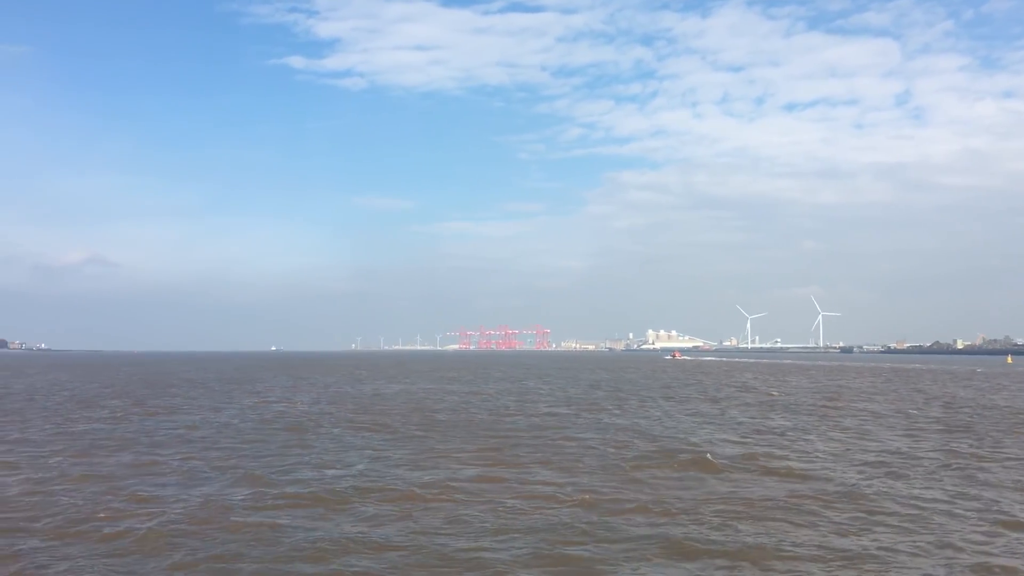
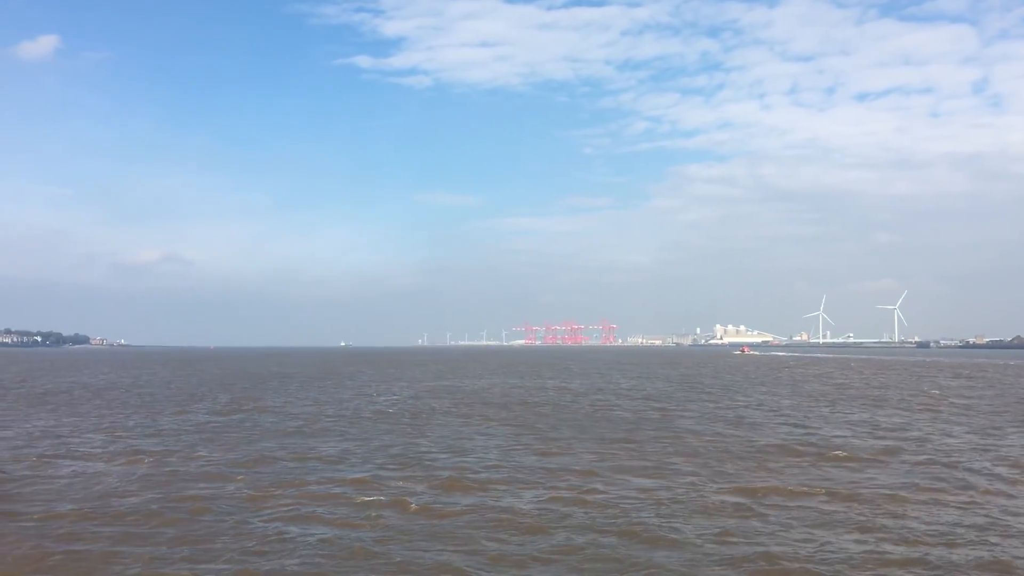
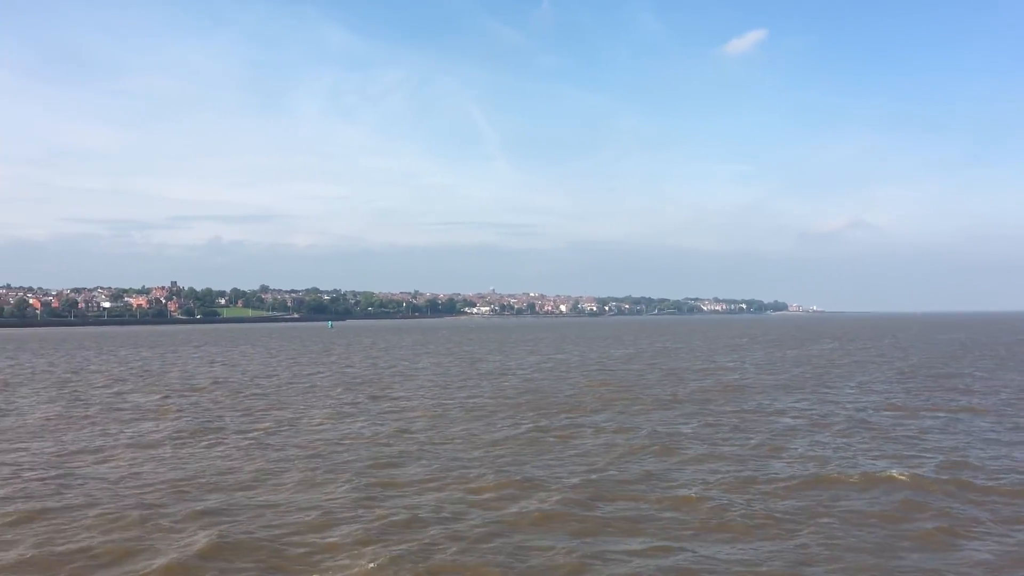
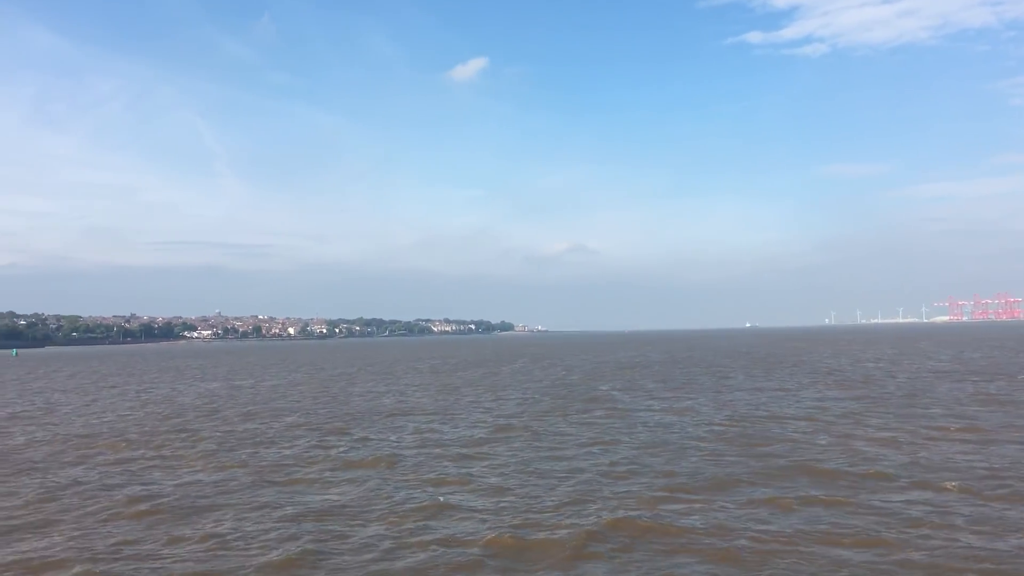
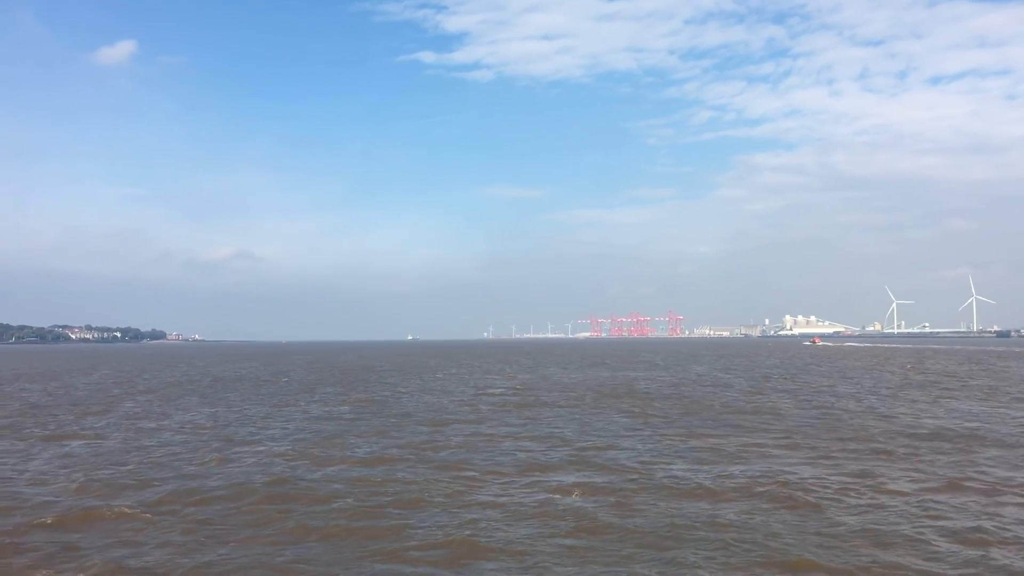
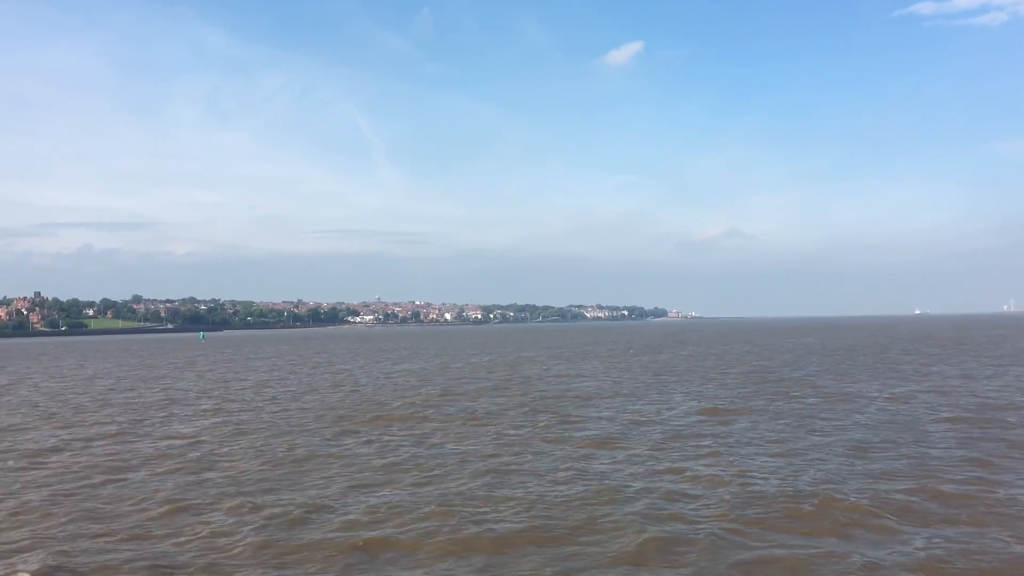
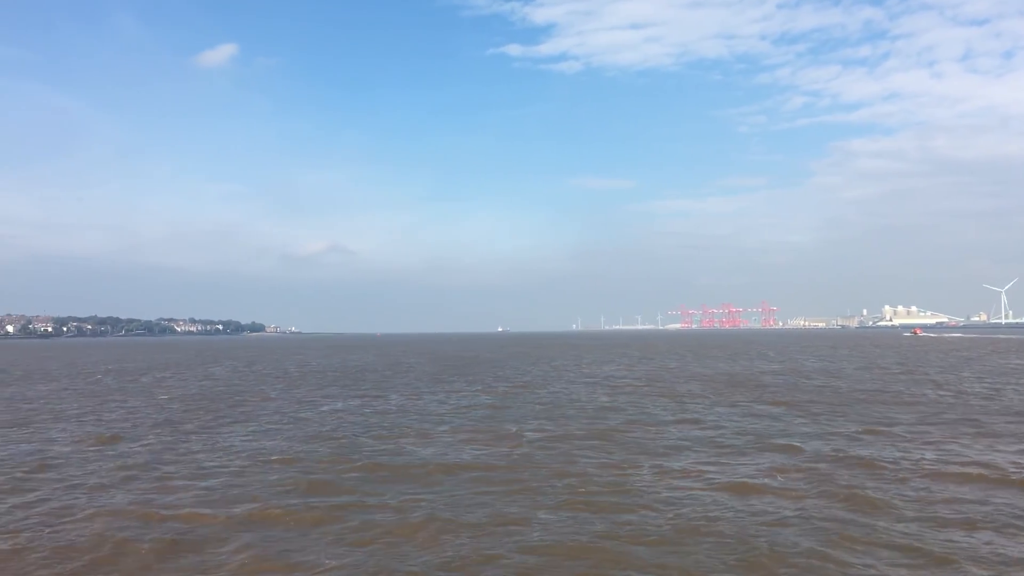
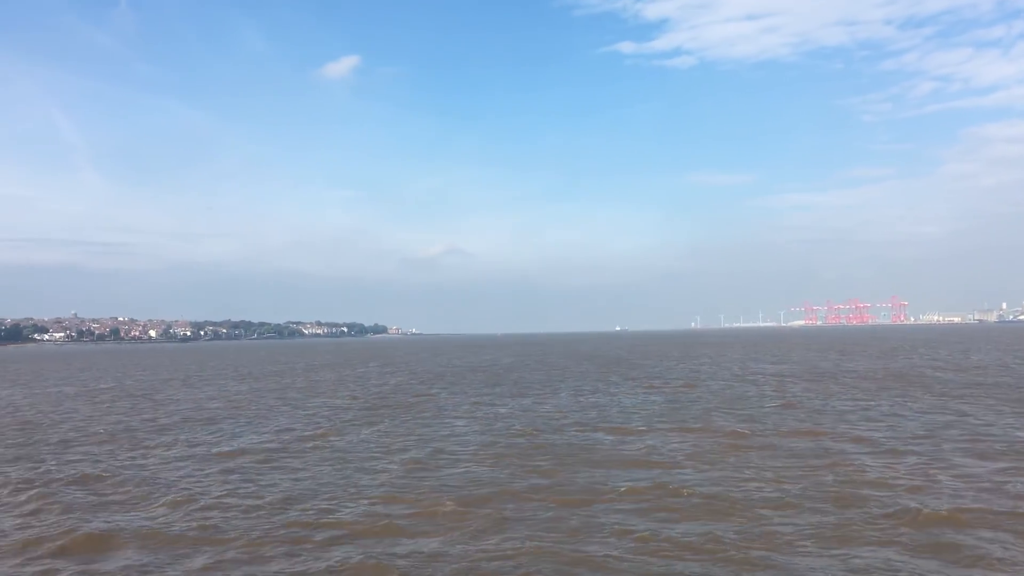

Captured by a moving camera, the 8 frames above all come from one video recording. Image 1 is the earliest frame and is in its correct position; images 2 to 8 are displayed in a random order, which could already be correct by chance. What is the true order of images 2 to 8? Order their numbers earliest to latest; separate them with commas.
2, 5, 7, 8, 4, 6, 3
